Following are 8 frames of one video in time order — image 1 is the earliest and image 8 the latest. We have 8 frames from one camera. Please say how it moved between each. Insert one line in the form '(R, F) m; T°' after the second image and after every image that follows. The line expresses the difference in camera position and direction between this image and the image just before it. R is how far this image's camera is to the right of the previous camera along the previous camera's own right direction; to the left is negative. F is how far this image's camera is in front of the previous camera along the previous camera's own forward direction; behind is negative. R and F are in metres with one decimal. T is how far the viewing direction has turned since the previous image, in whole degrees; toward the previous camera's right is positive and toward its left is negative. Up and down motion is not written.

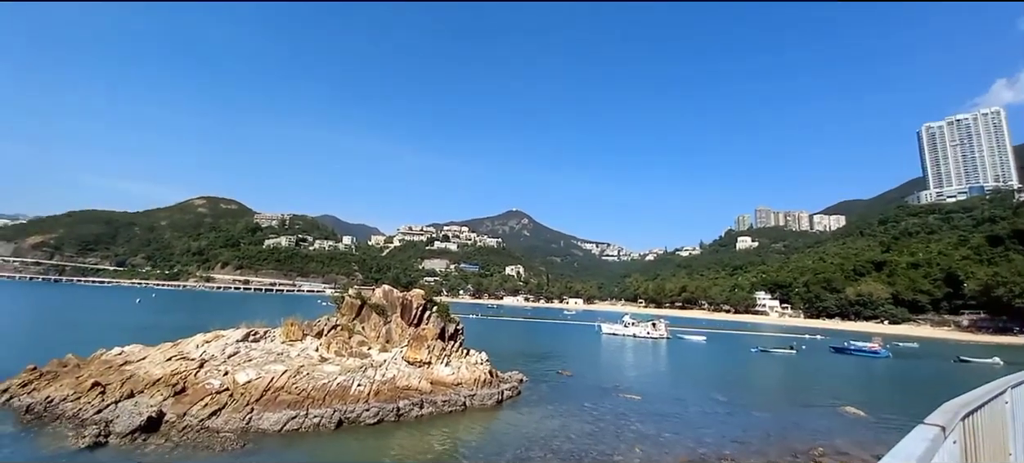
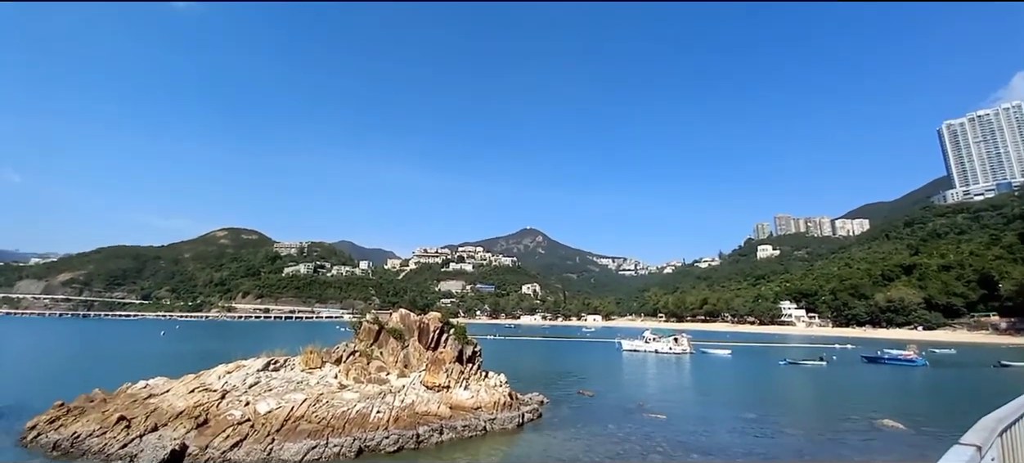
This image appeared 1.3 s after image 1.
(0.0, +0.1) m; -2°
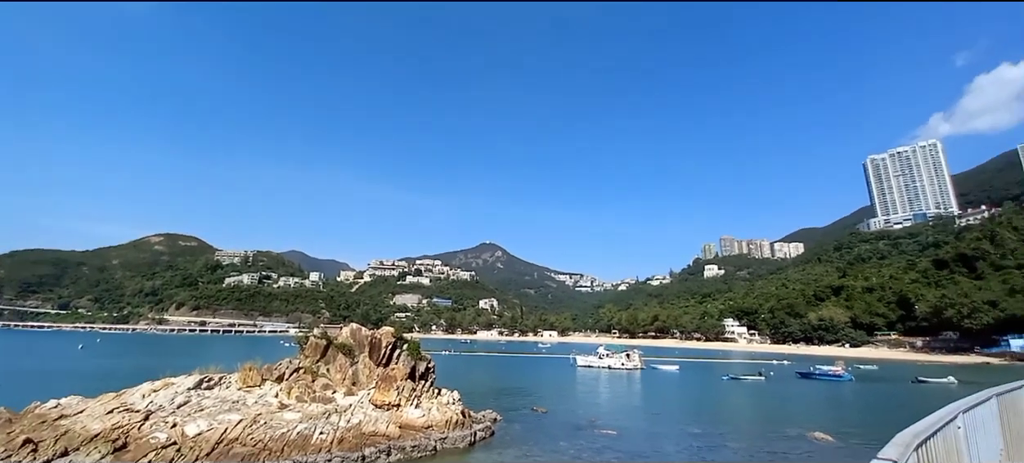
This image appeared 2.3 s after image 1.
(-0.7, +0.3) m; +6°
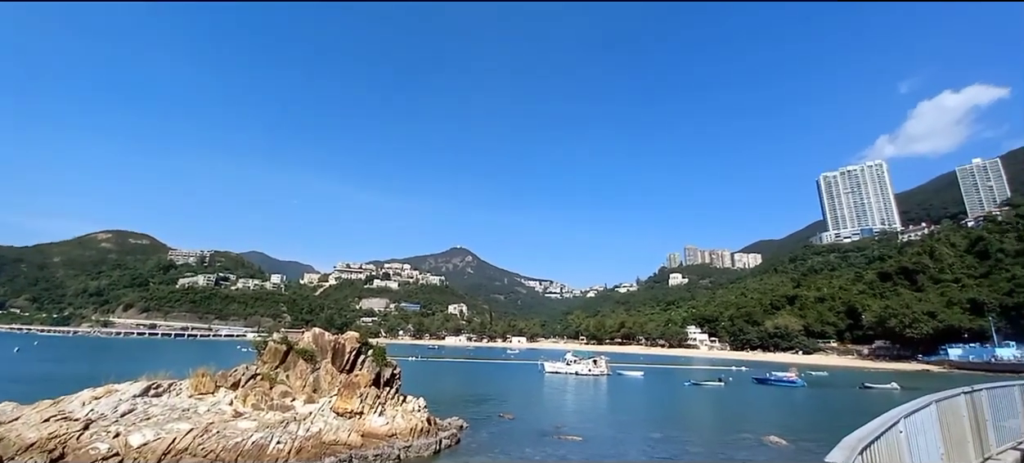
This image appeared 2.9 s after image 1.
(-0.3, -0.1) m; +4°
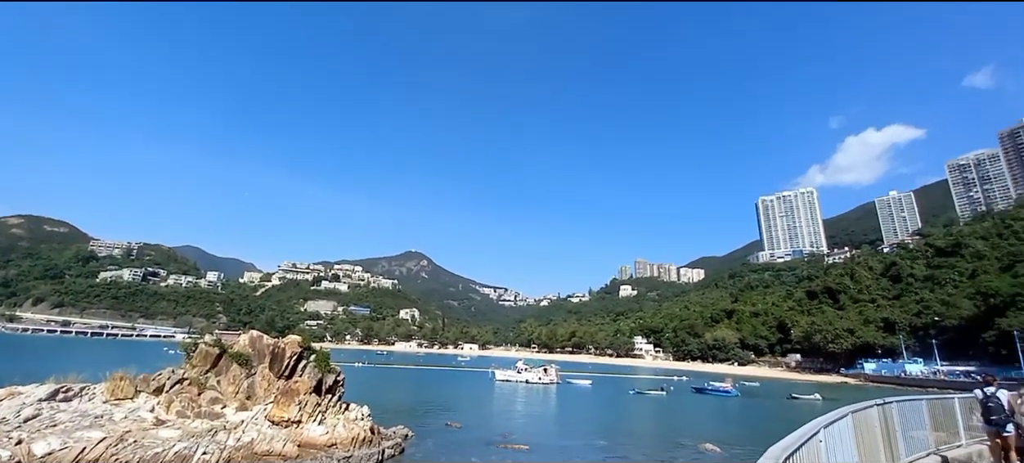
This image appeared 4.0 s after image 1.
(-0.6, -0.3) m; +6°
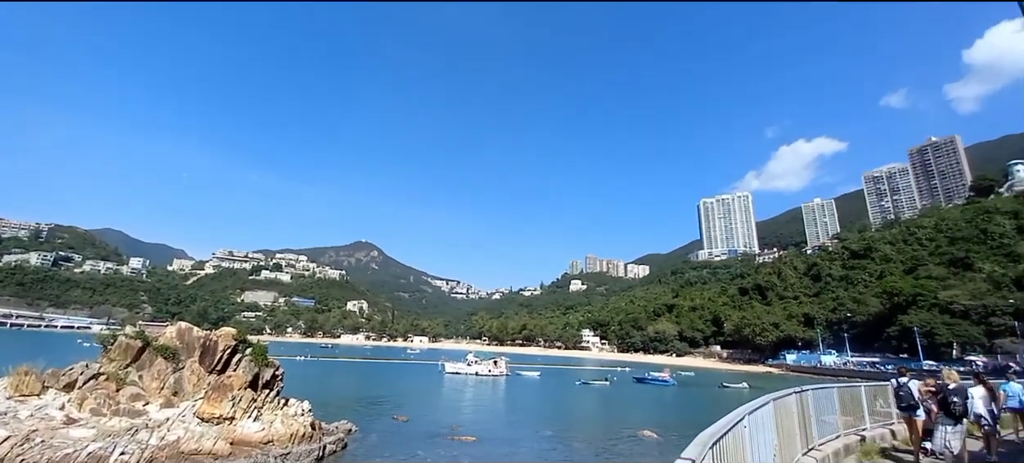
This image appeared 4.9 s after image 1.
(-0.7, -0.2) m; +7°
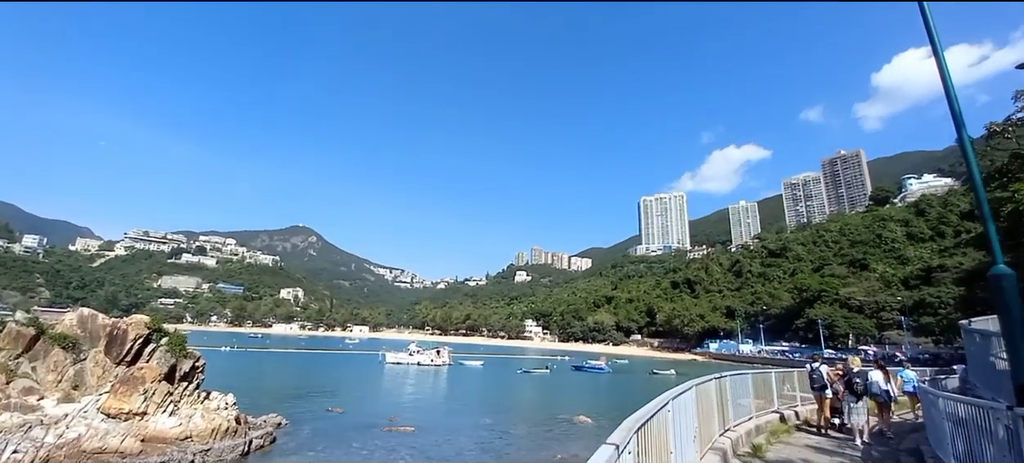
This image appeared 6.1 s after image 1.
(-0.5, -0.1) m; +7°
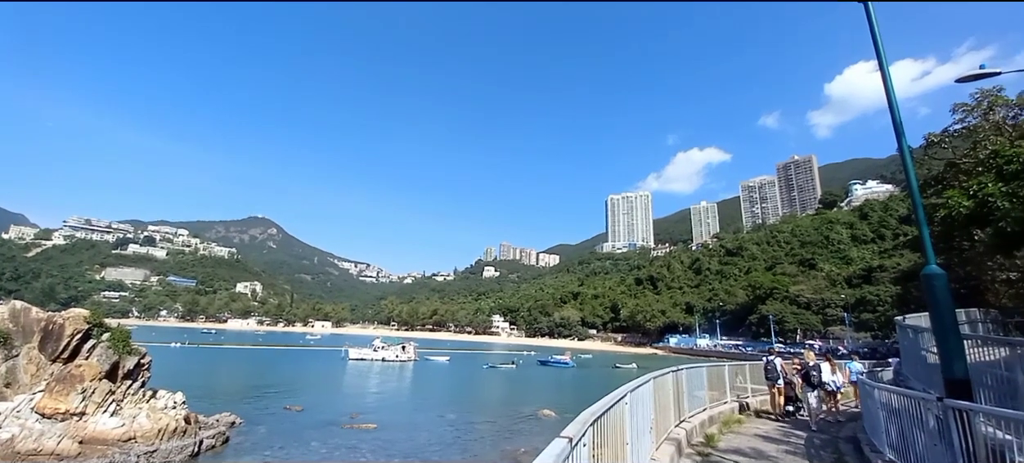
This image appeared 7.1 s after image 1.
(-0.4, -0.4) m; +4°
